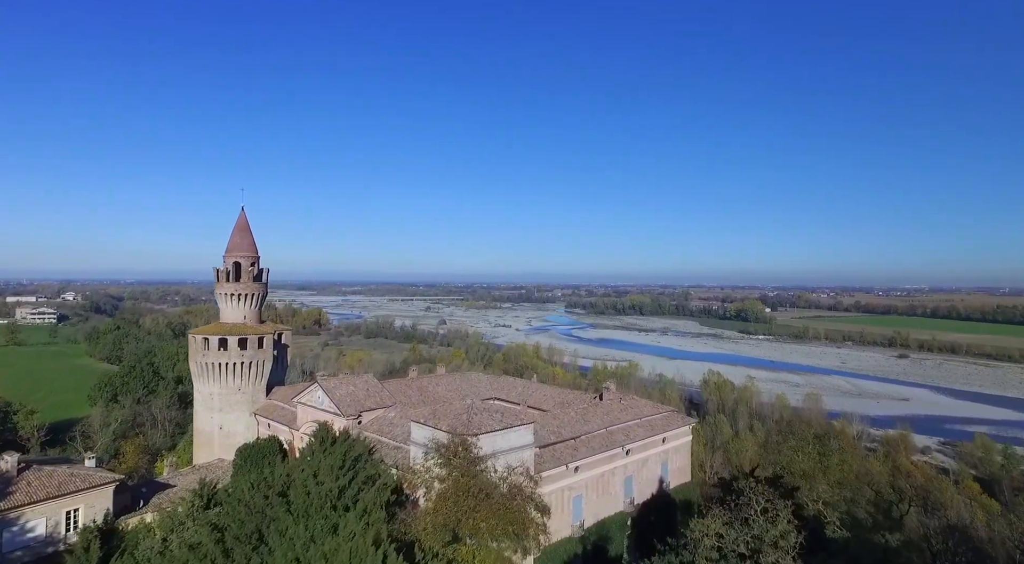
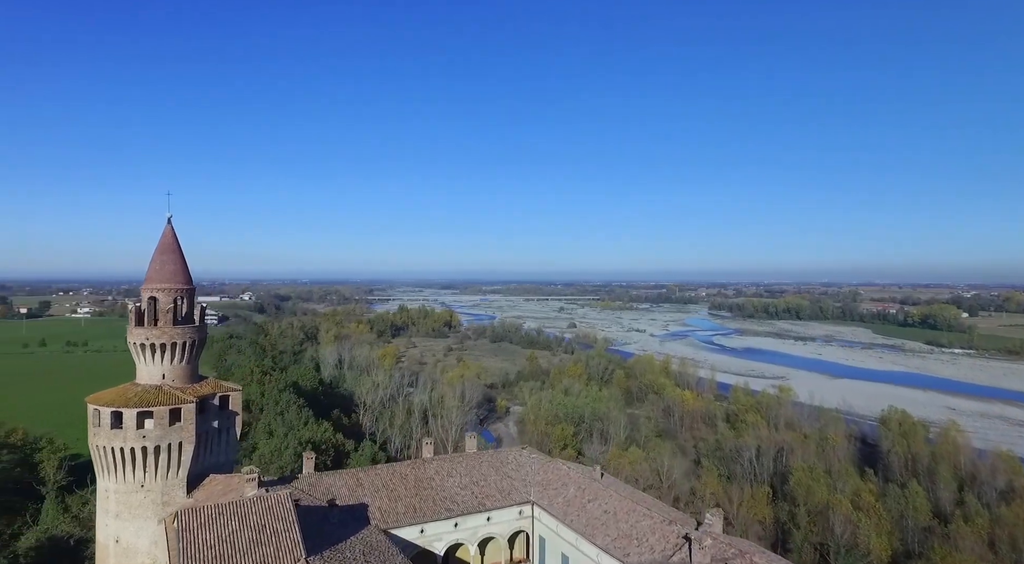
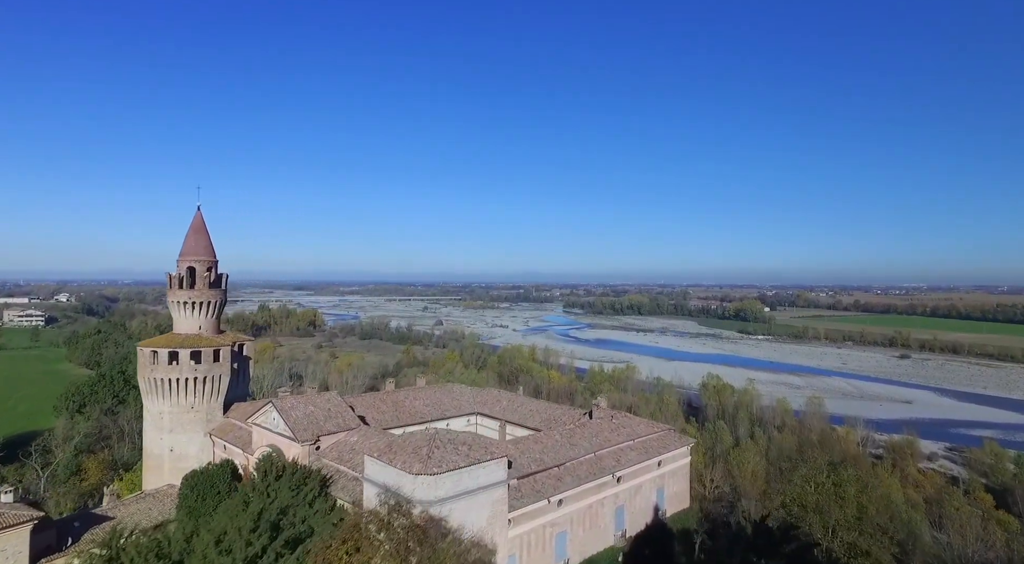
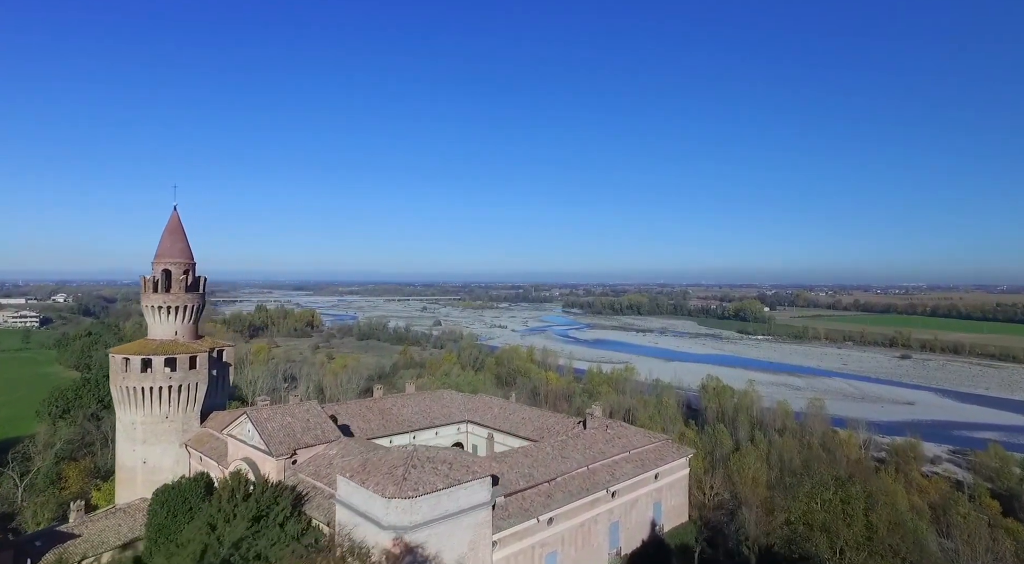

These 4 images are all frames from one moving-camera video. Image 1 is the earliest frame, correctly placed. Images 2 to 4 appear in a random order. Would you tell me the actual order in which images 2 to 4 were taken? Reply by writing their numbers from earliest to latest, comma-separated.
3, 4, 2
